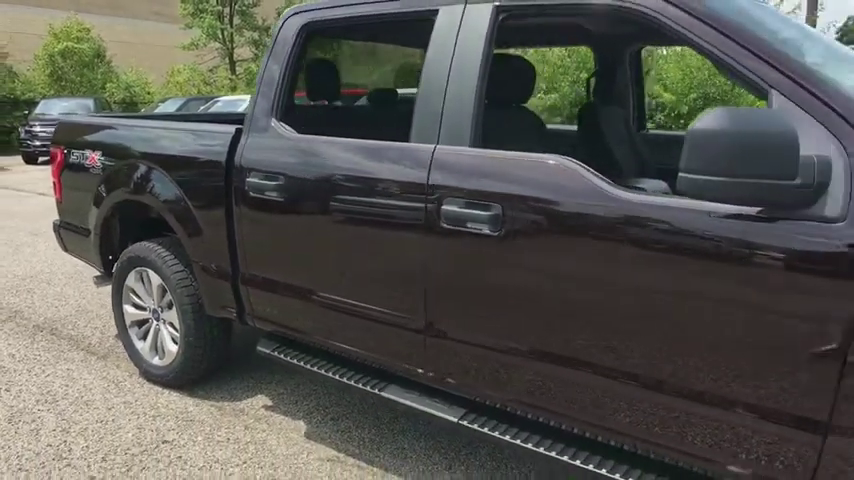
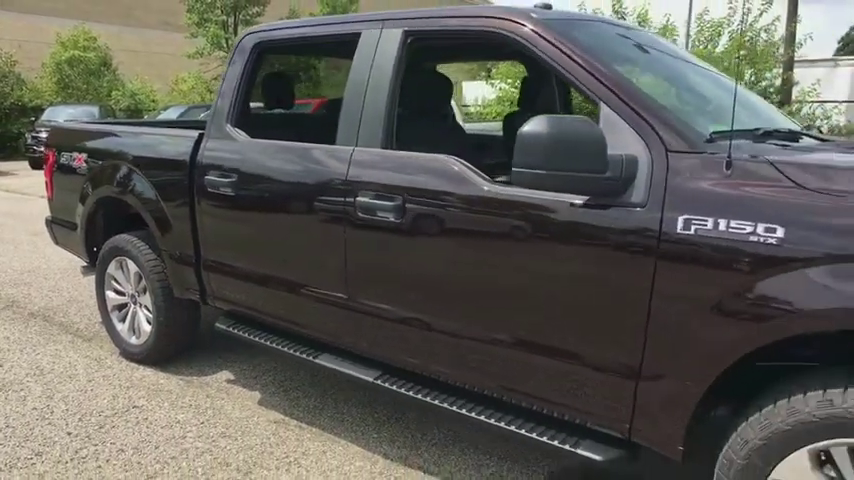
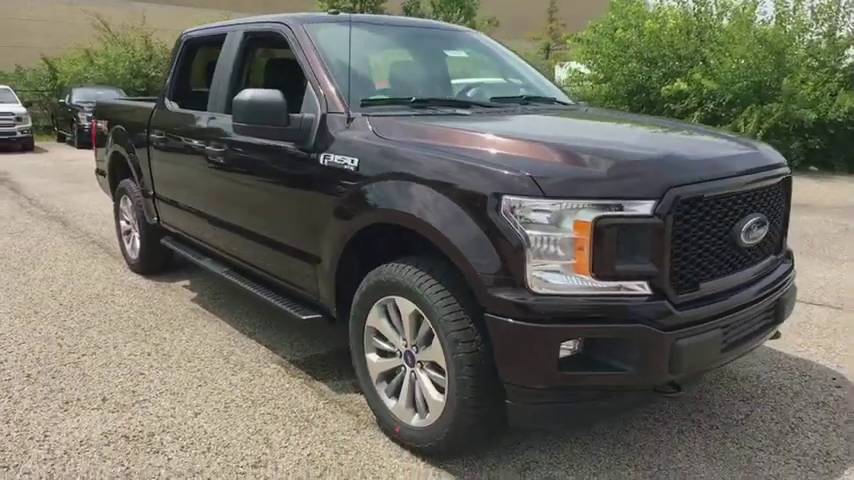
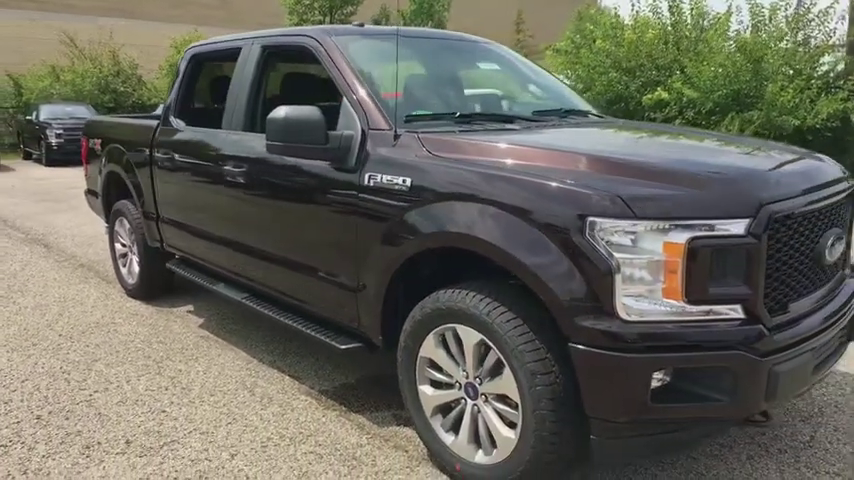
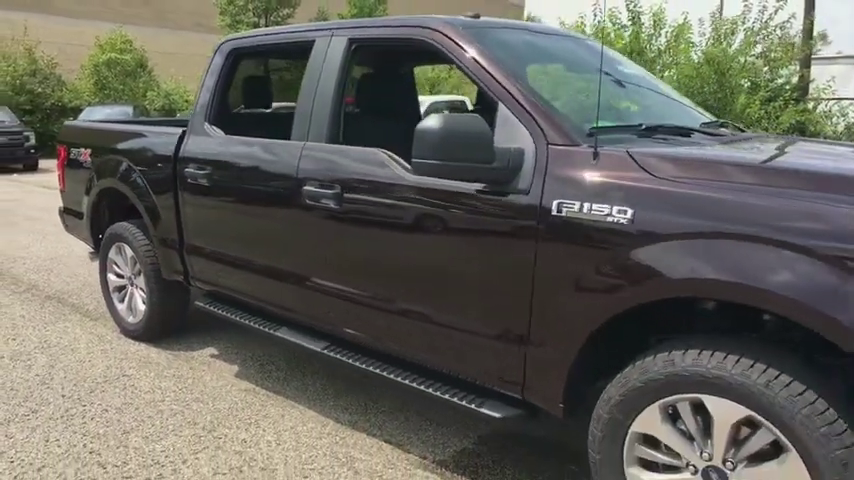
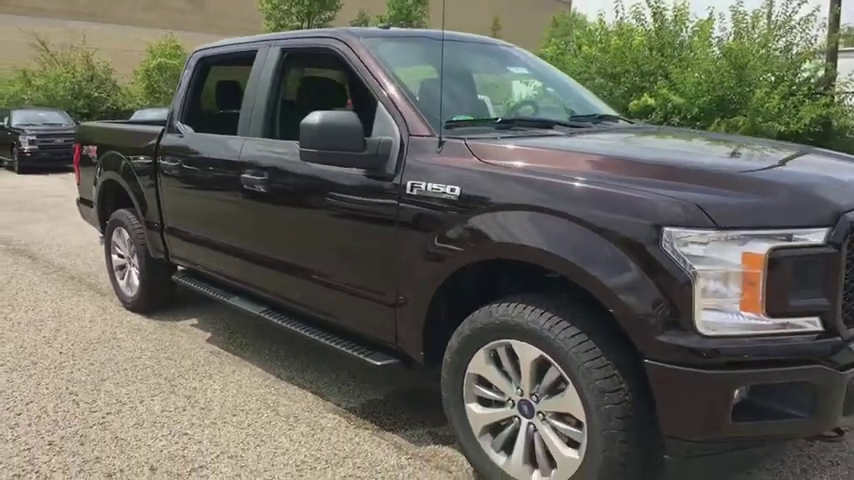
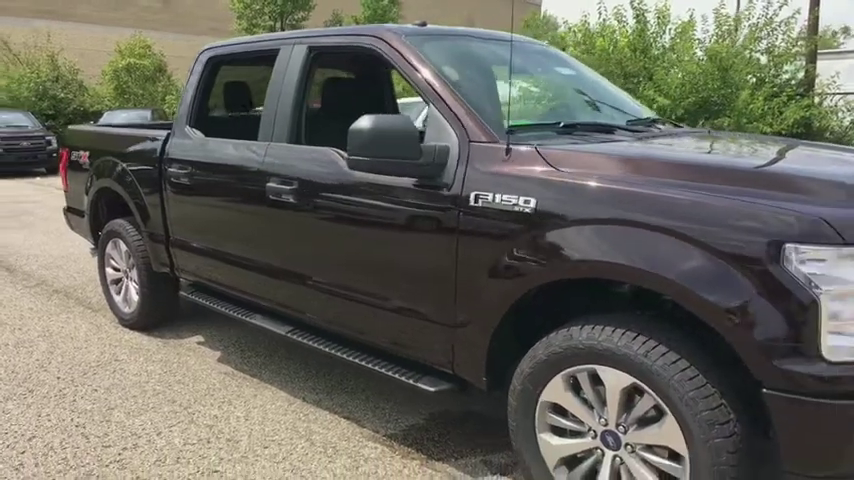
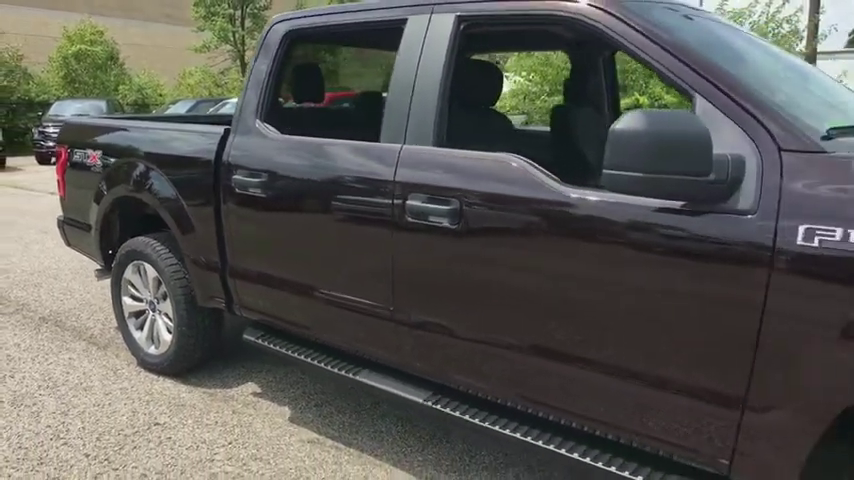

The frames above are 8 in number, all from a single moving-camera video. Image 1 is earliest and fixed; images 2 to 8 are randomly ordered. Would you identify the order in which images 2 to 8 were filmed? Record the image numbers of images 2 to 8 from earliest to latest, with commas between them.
8, 2, 5, 7, 6, 4, 3
